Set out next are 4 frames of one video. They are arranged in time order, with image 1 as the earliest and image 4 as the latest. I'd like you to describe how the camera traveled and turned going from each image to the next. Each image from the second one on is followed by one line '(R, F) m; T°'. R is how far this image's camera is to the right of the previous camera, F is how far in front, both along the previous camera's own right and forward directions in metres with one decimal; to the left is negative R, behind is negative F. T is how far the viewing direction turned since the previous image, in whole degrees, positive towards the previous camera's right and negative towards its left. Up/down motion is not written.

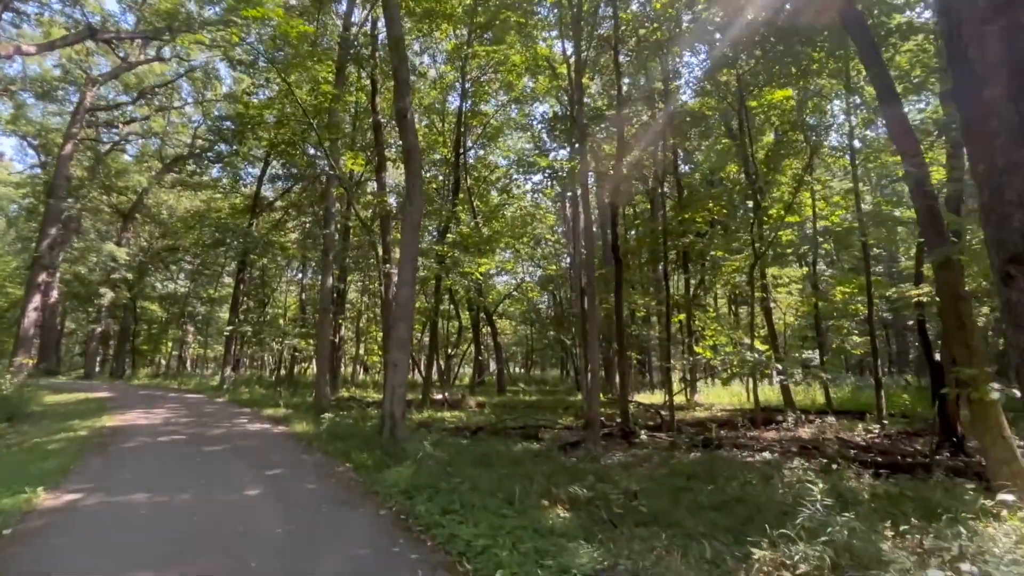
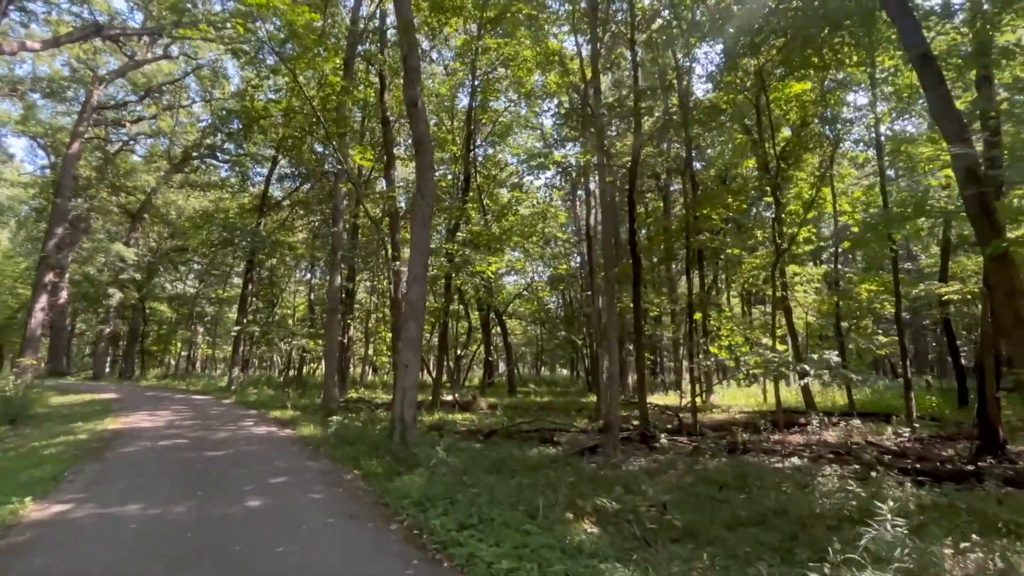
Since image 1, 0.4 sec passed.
(-0.1, +0.4) m; -1°
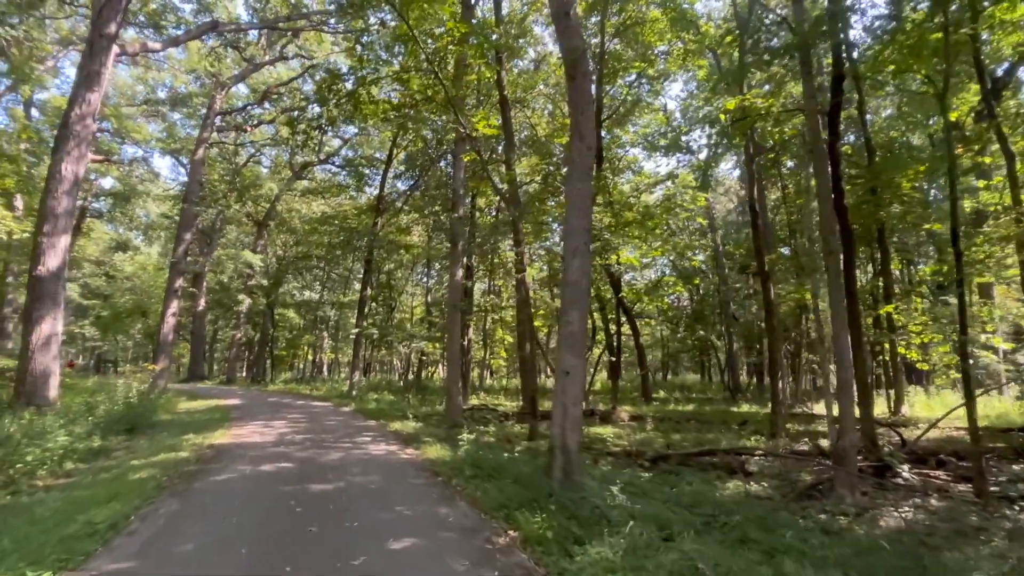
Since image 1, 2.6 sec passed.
(-0.8, +2.0) m; -10°
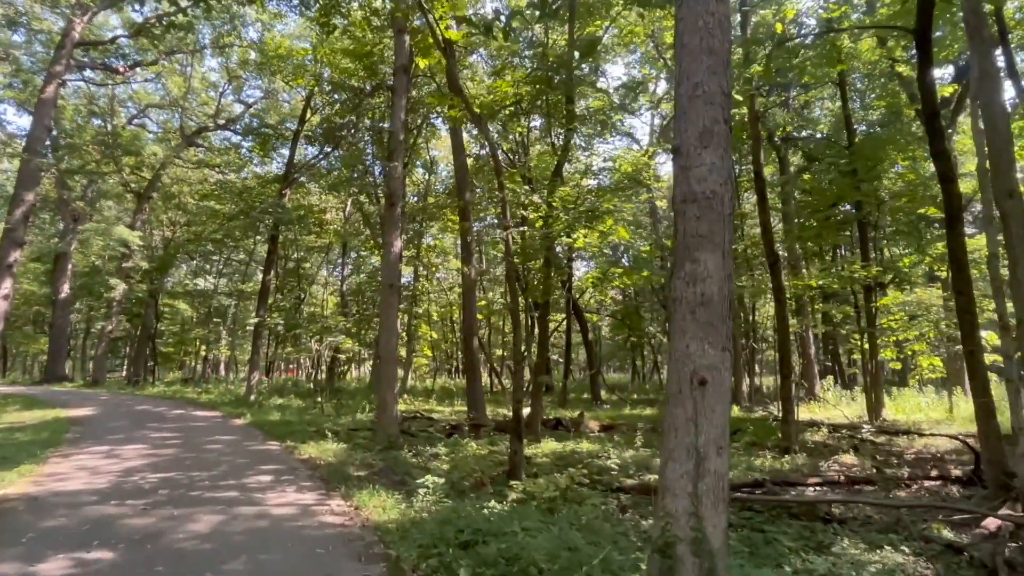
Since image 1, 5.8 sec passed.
(-0.6, +2.8) m; +8°
